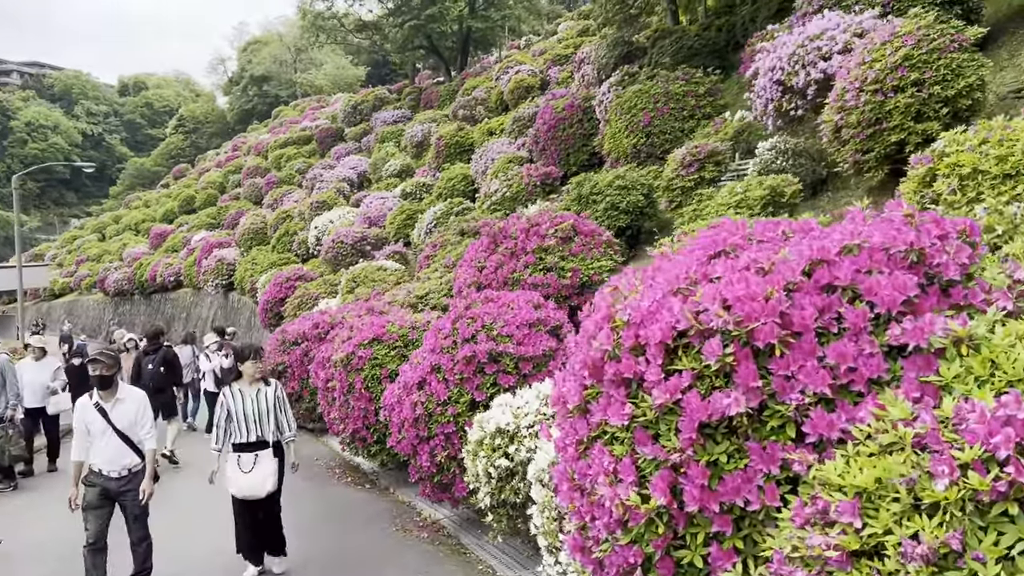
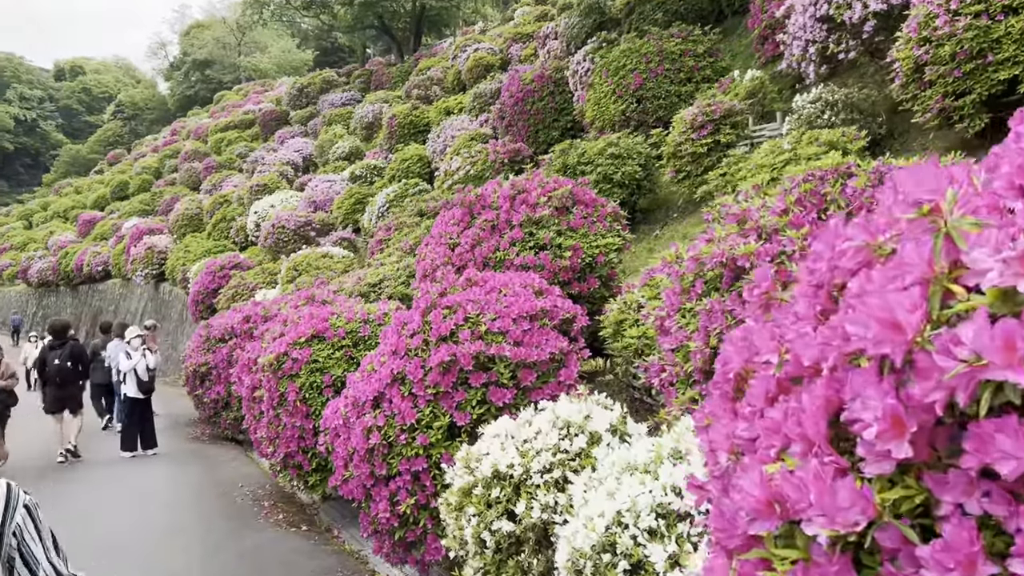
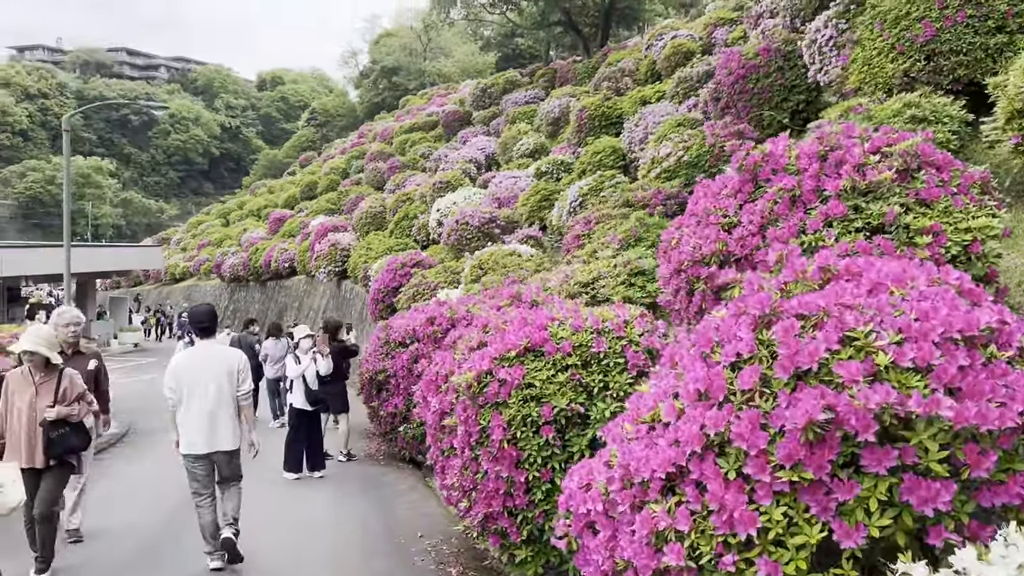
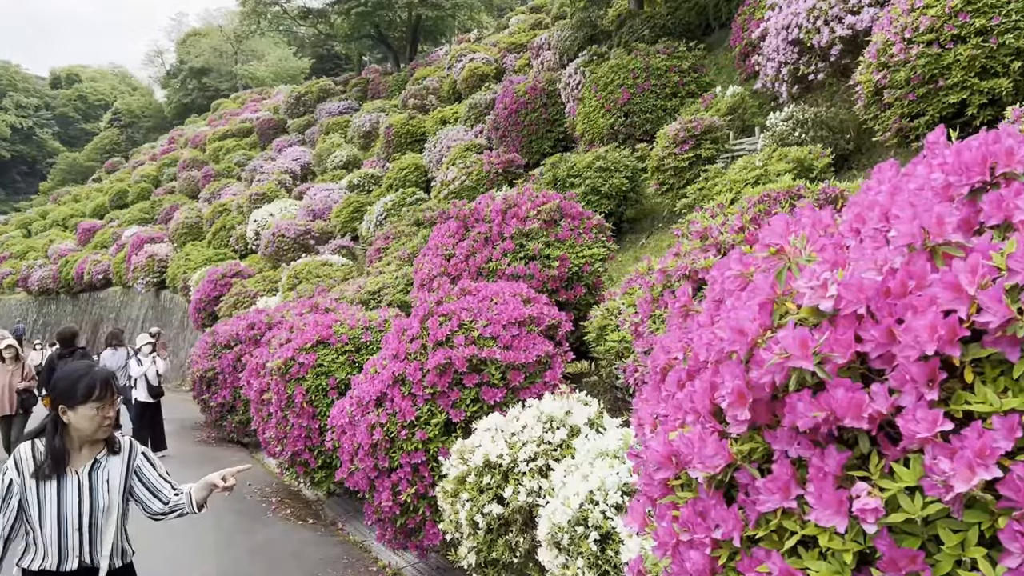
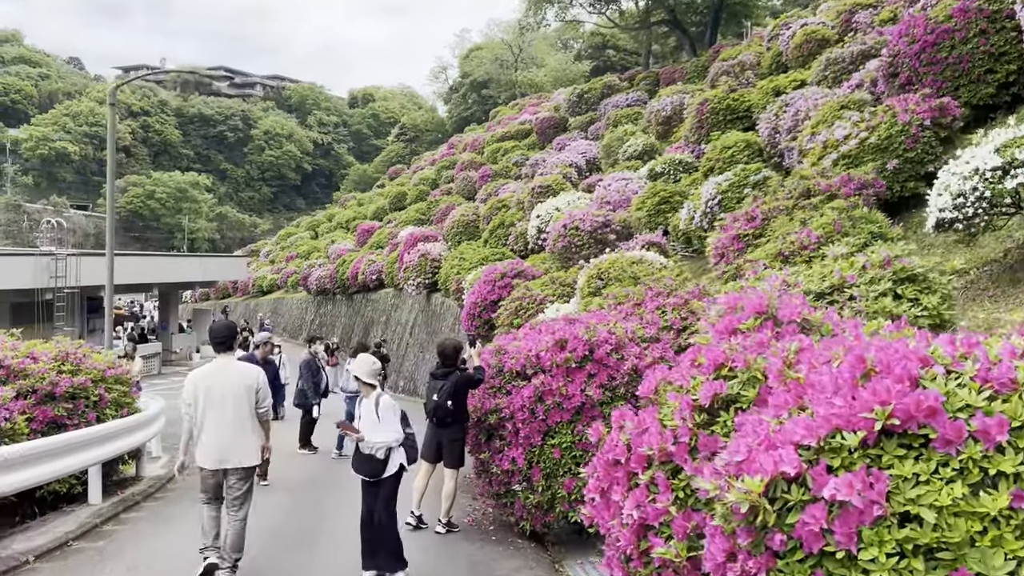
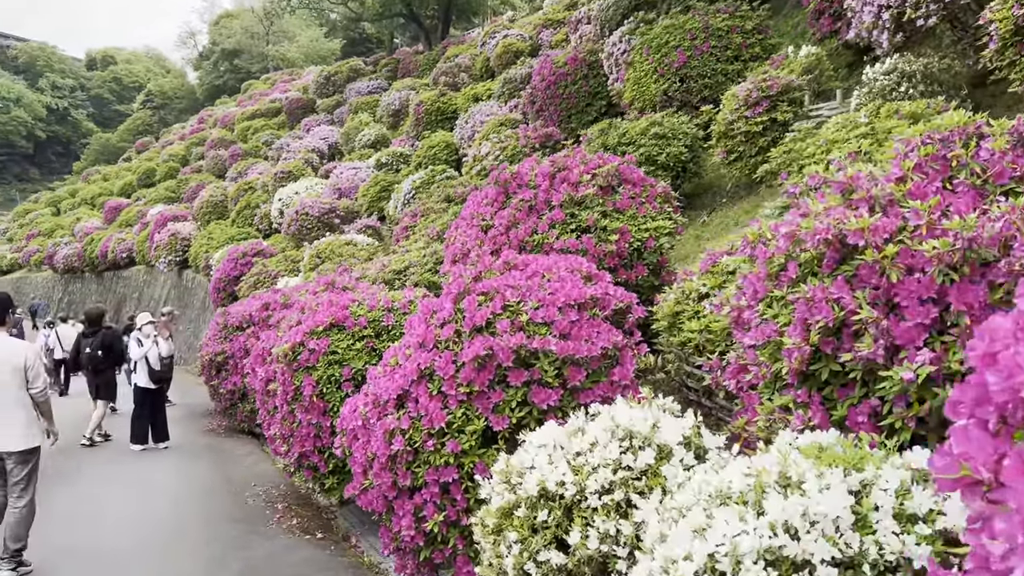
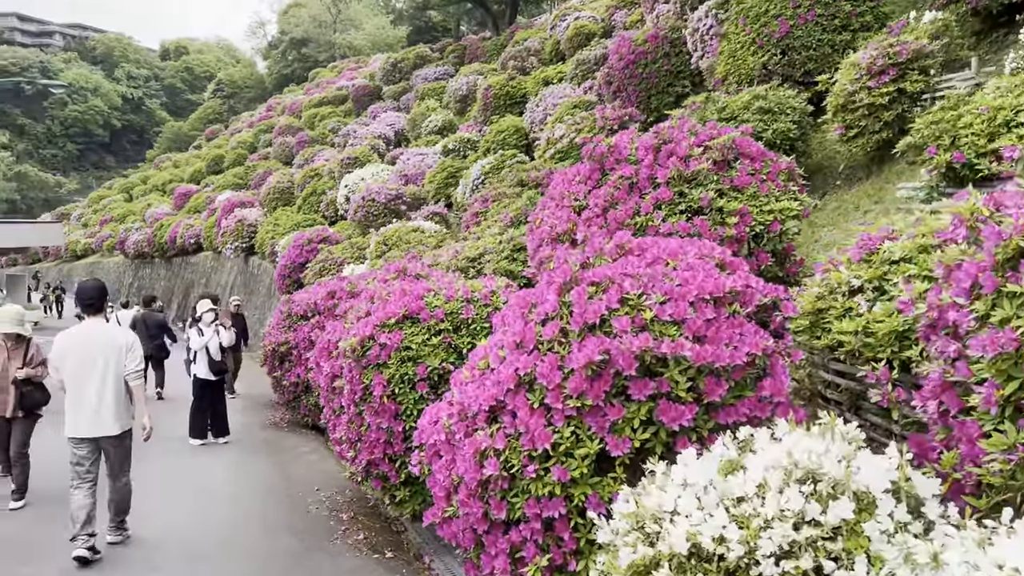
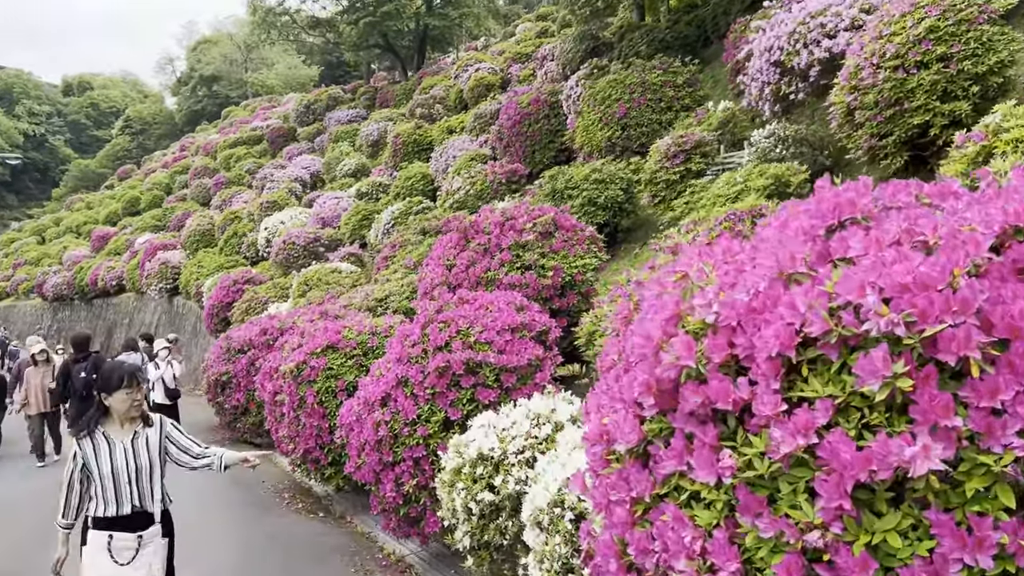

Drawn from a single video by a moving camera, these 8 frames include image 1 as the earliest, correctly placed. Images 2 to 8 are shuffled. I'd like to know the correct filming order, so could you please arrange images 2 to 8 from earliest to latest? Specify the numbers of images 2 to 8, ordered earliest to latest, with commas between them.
8, 4, 2, 6, 7, 3, 5
